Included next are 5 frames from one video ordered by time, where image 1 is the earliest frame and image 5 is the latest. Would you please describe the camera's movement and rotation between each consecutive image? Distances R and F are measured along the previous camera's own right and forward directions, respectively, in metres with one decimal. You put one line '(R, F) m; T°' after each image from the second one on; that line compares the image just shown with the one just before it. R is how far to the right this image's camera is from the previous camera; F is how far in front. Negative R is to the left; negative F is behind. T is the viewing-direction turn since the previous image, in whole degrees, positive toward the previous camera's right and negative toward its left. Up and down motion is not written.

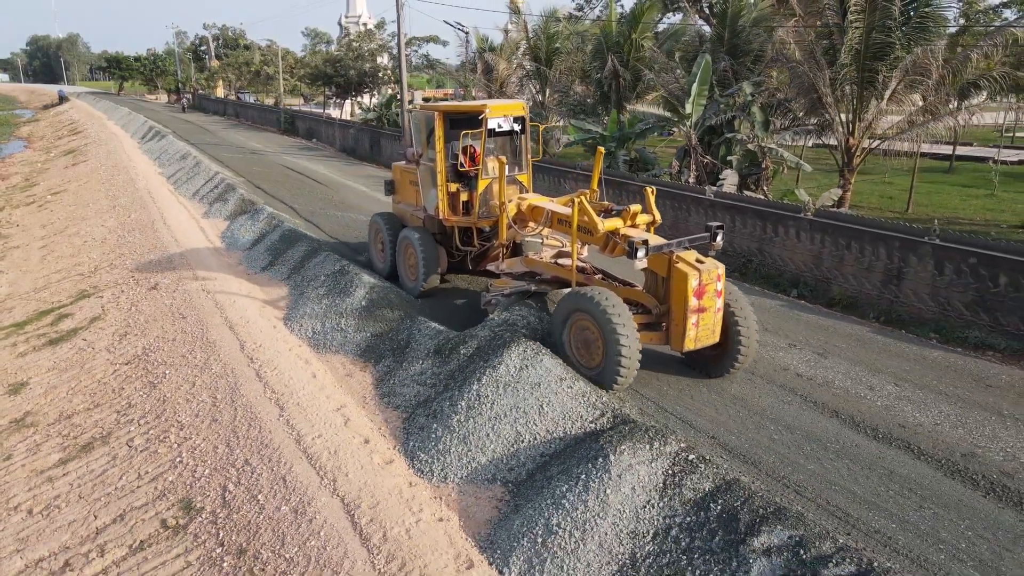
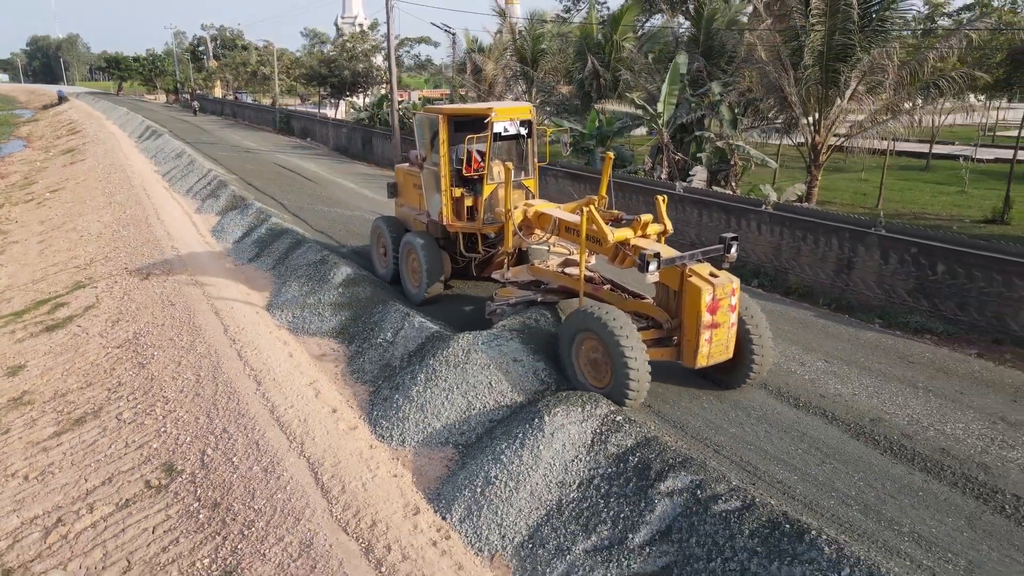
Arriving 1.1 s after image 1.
(+0.4, -0.6) m; 0°
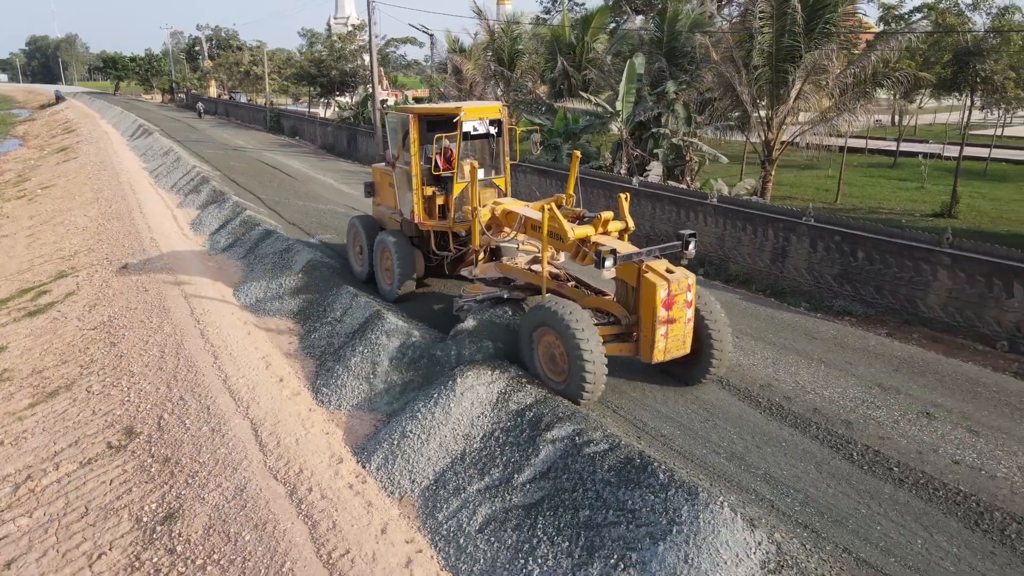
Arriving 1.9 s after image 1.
(+0.6, -0.7) m; 0°
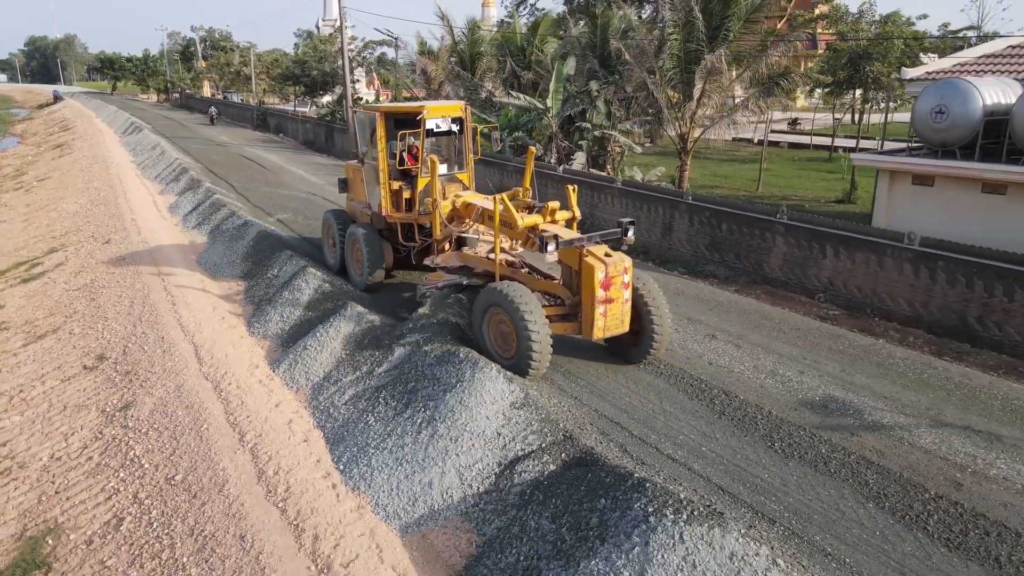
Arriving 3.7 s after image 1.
(+1.2, -1.9) m; 0°
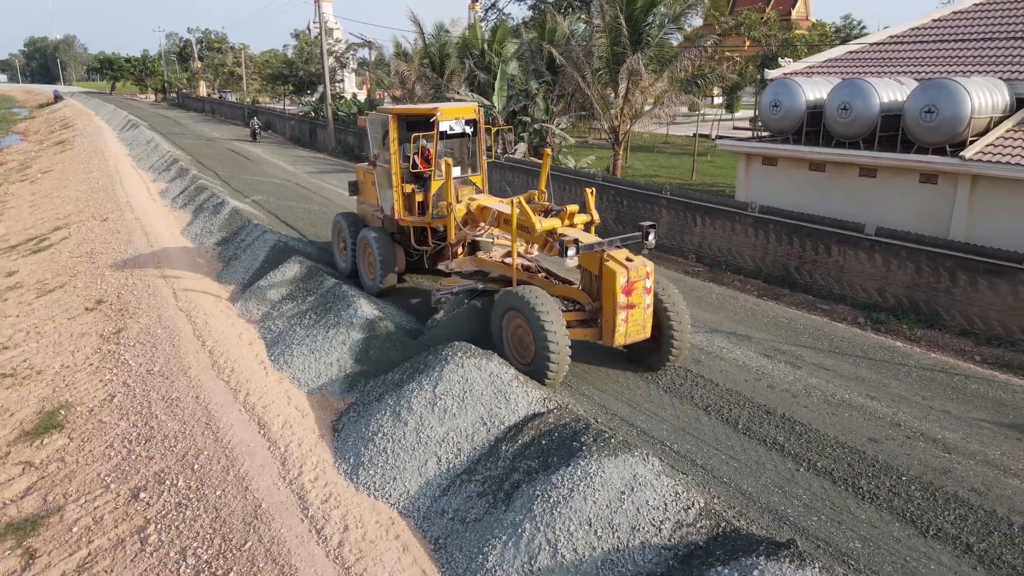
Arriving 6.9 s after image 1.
(+1.2, -2.2) m; 0°
